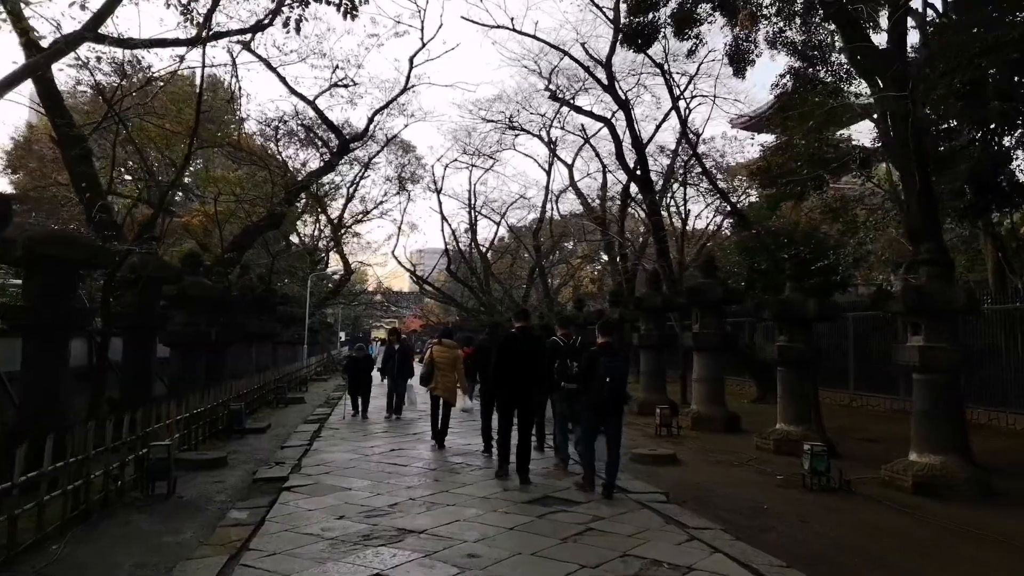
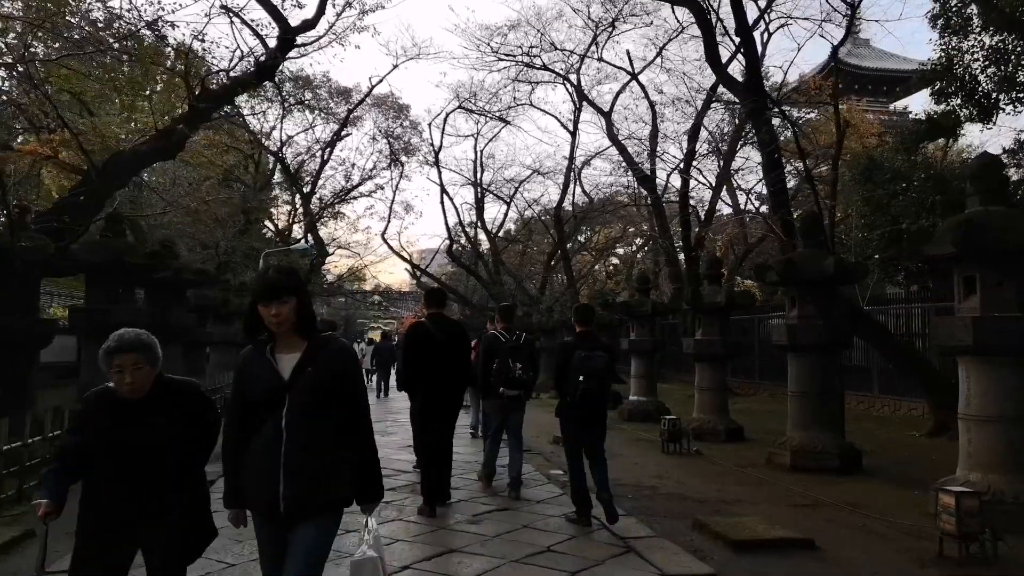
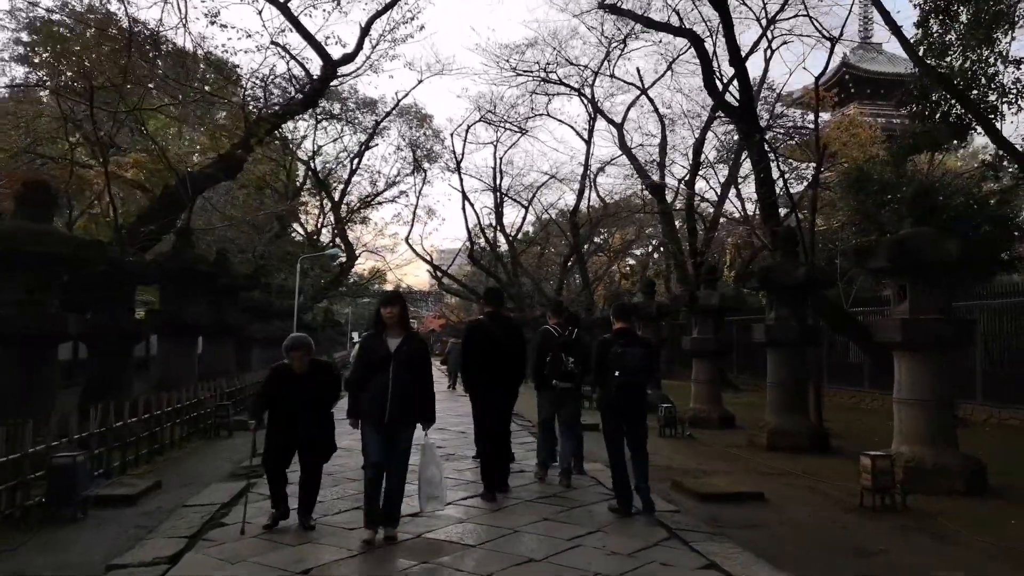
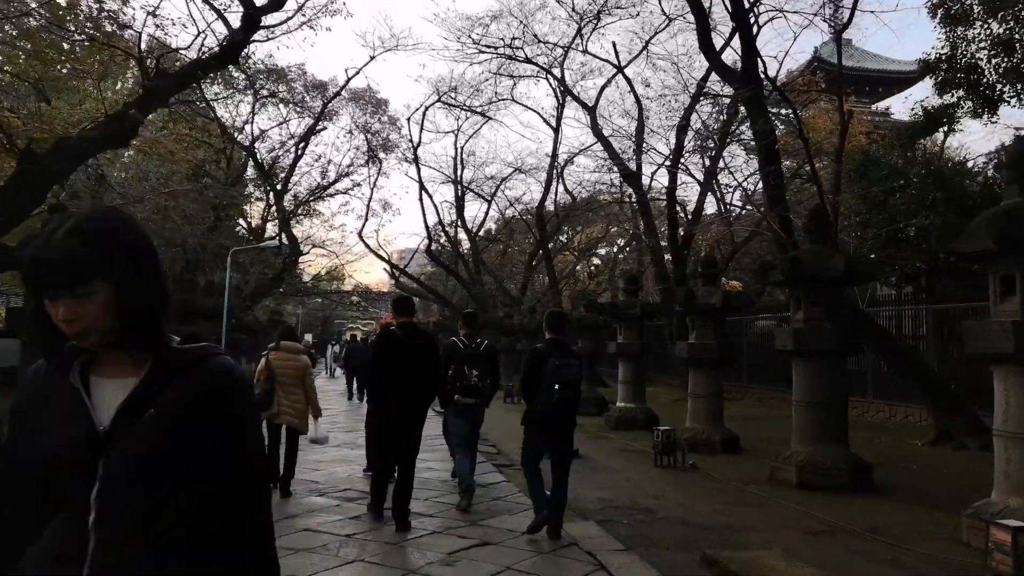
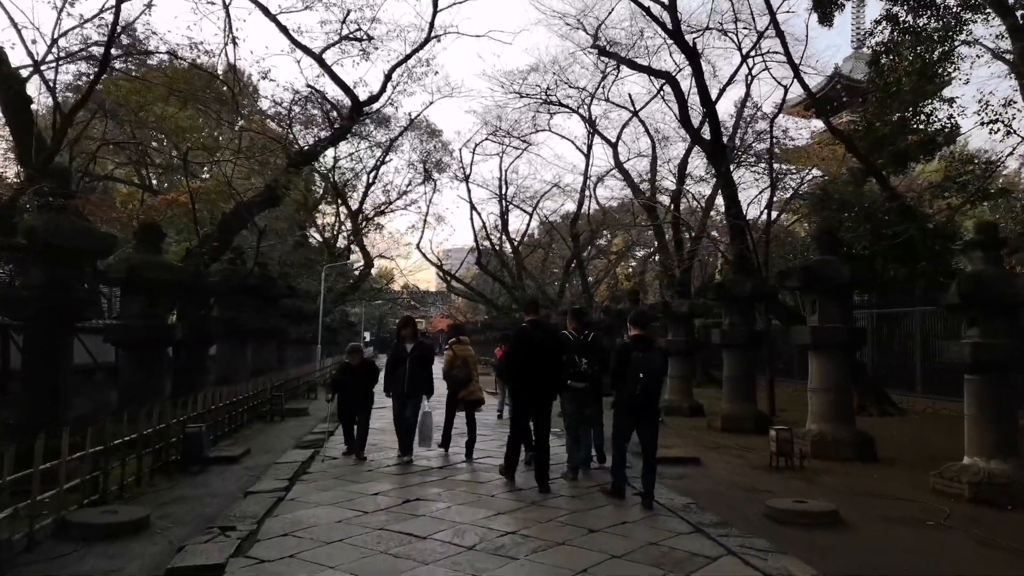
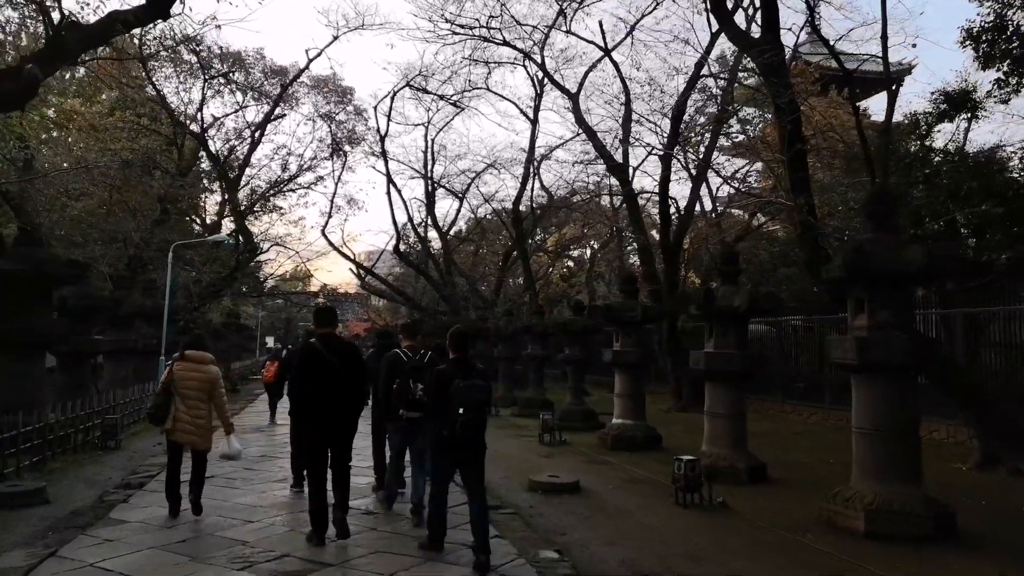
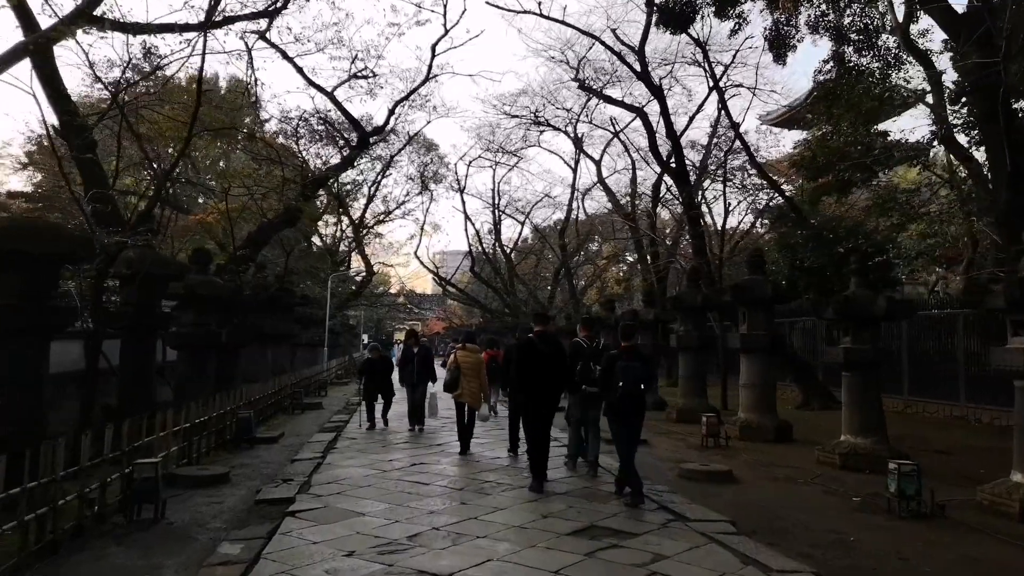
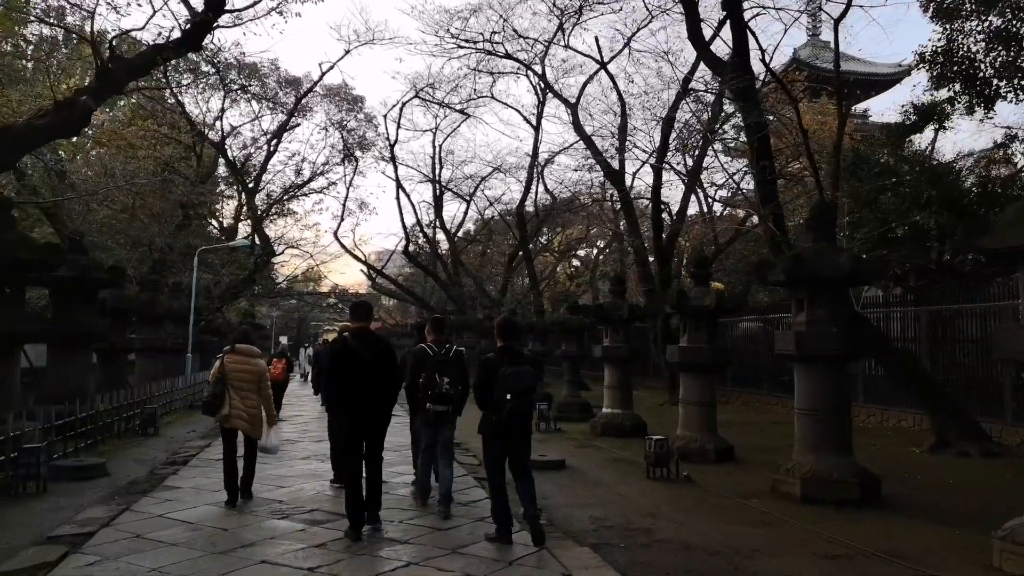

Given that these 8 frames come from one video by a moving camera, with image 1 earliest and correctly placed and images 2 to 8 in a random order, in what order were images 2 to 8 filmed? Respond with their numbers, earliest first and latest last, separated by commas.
7, 5, 3, 2, 4, 8, 6
